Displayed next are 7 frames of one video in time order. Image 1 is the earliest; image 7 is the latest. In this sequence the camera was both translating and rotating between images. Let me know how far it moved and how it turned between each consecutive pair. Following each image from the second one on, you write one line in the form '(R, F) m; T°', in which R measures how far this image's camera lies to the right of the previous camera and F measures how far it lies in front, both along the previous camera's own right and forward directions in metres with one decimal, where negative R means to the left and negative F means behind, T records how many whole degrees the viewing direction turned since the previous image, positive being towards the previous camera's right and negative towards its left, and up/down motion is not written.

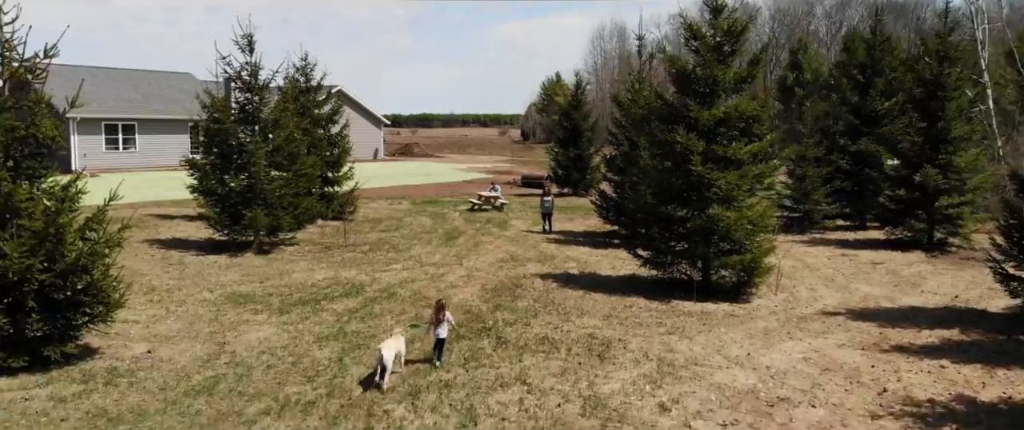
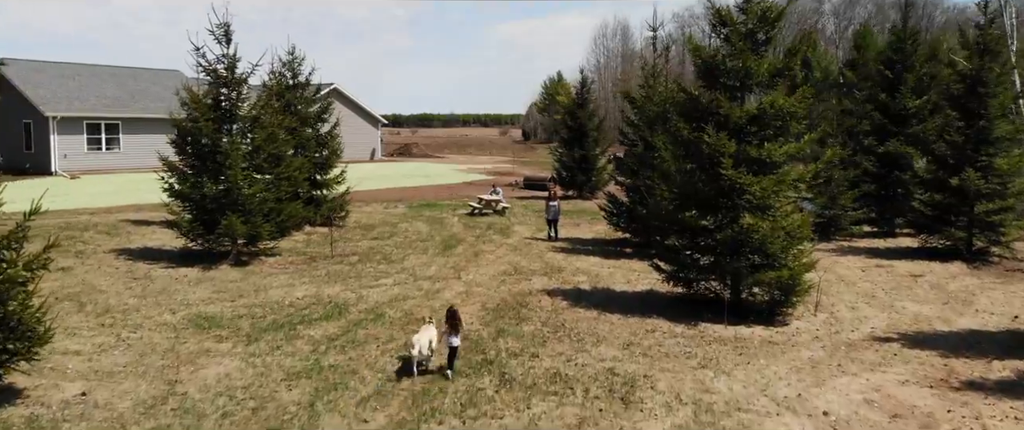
(-0.1, +1.6) m; 0°
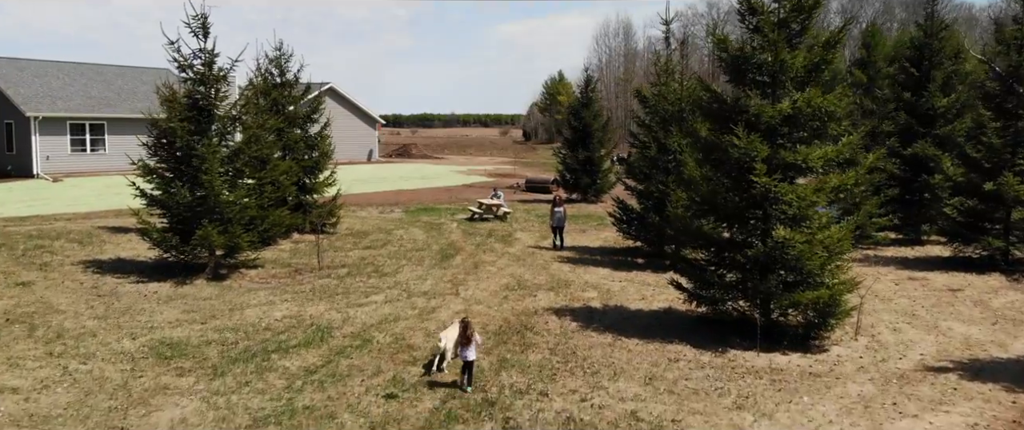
(-0.1, +1.3) m; 0°
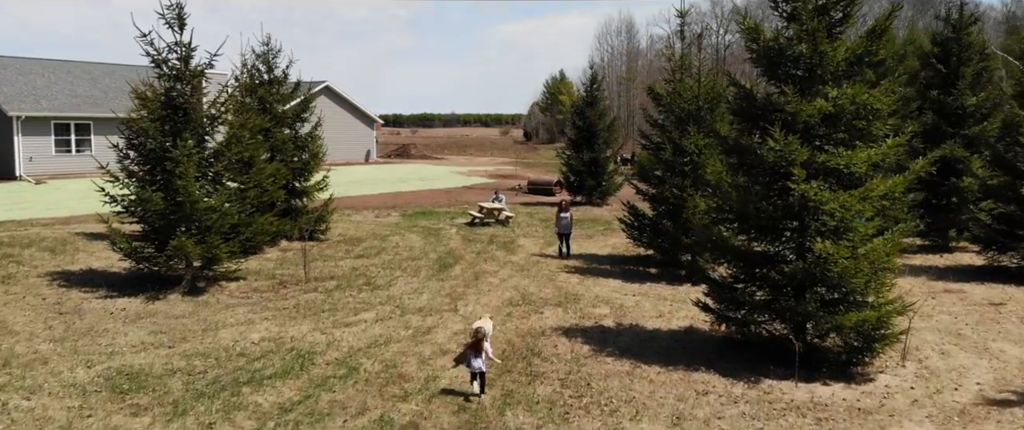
(-0.1, +1.2) m; 0°
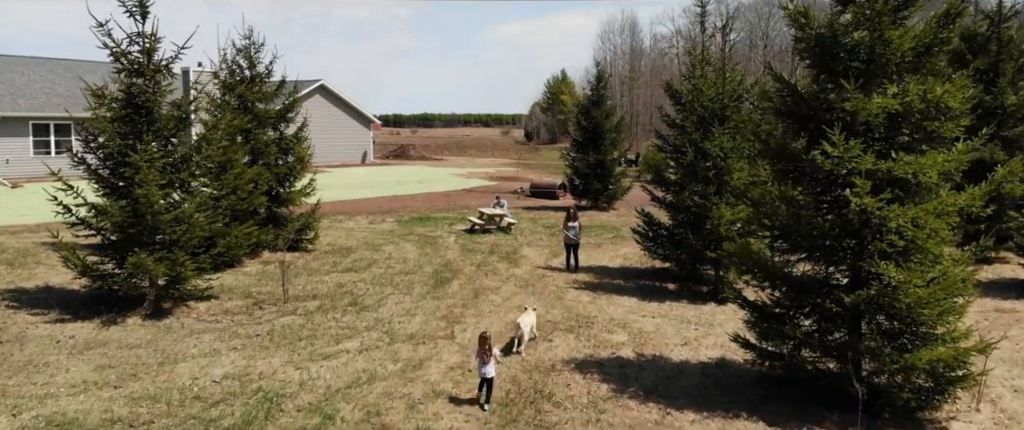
(-0.1, +1.4) m; 0°
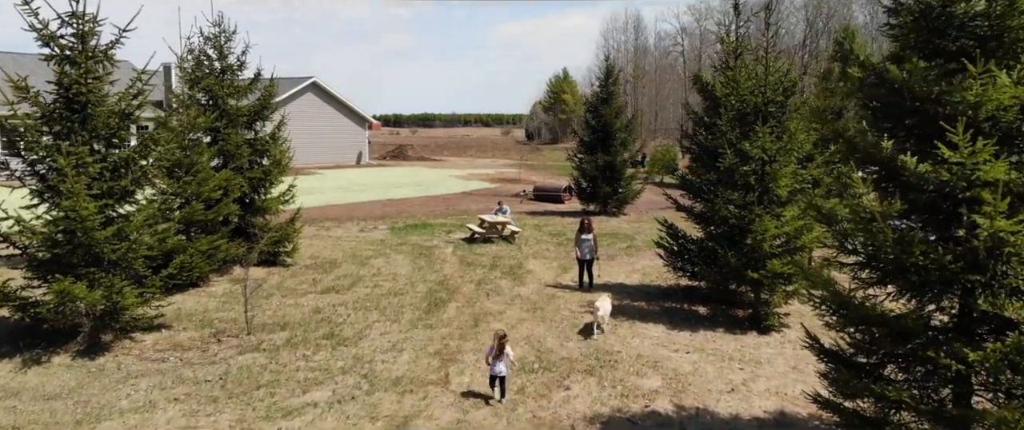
(-0.1, +1.9) m; 0°
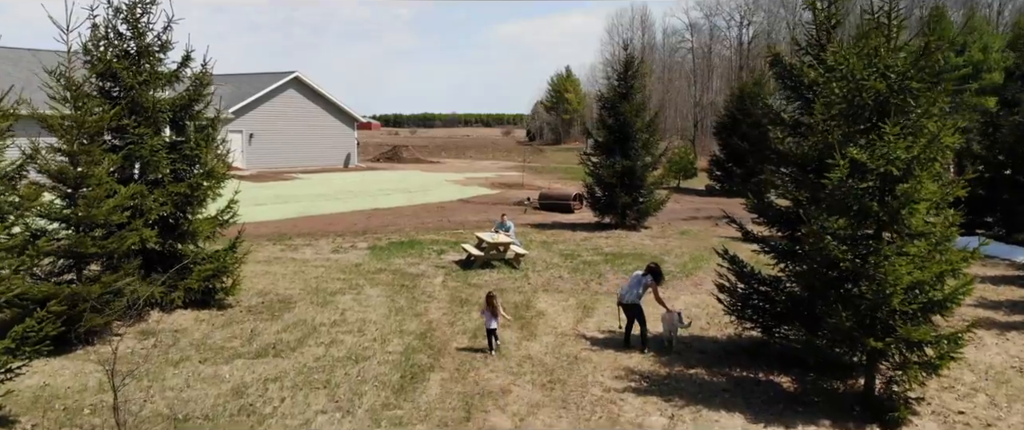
(-0.1, +3.4) m; 0°
